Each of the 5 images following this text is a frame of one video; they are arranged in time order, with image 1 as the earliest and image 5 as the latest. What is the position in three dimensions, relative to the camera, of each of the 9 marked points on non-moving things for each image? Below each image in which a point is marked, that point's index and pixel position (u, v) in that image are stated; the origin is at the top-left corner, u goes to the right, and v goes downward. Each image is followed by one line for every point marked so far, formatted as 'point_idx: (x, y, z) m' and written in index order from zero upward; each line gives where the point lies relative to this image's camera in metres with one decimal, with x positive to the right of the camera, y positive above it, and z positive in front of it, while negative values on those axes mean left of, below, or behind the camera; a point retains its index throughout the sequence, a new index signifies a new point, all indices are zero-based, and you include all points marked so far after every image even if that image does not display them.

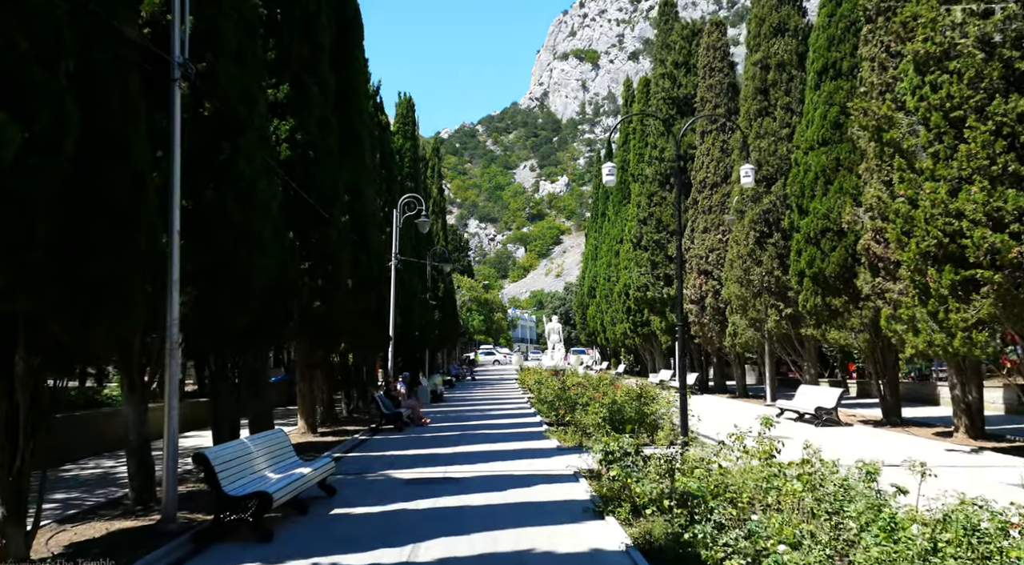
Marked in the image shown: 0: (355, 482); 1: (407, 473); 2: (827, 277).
0: (-2.3, -3.0, +10.9) m
1: (-1.7, -3.1, +11.8) m
2: (+7.6, +0.1, +17.7) m
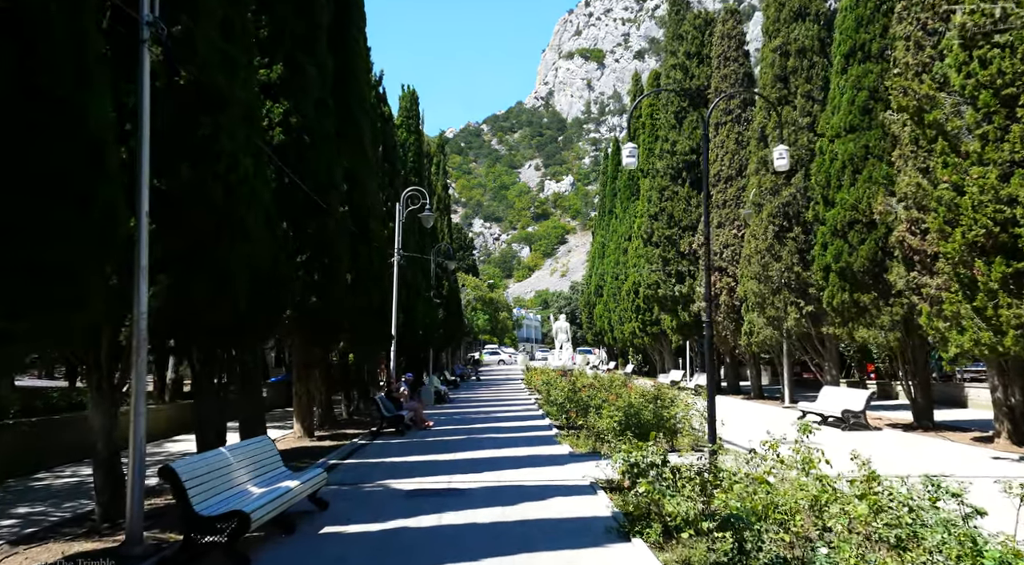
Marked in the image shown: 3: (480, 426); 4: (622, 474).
0: (-2.2, -2.9, +10.0) m
1: (-1.5, -2.9, +10.8) m
2: (+7.7, +0.2, +16.6) m
3: (-0.9, -3.9, +19.8) m
4: (+1.3, -2.2, +8.5) m
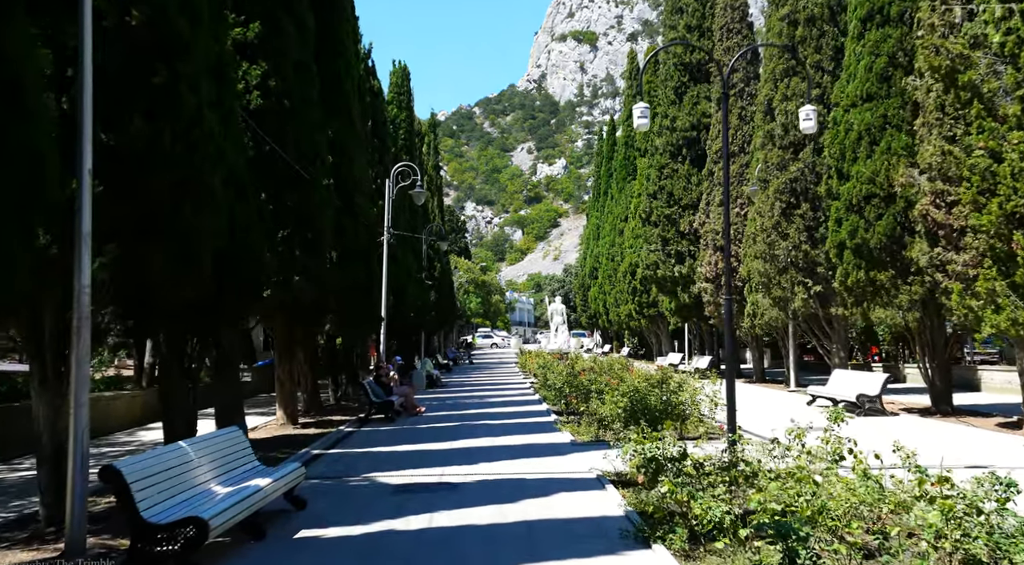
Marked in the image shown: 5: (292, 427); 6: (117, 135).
0: (-2.2, -2.5, +9.0) m
1: (-1.6, -2.6, +9.8) m
2: (+7.7, +0.7, +15.7) m
3: (-1.0, -3.3, +18.9) m
4: (+1.3, -1.9, +7.6) m
5: (-4.7, -3.1, +15.7) m
6: (-3.8, +1.4, +7.1) m
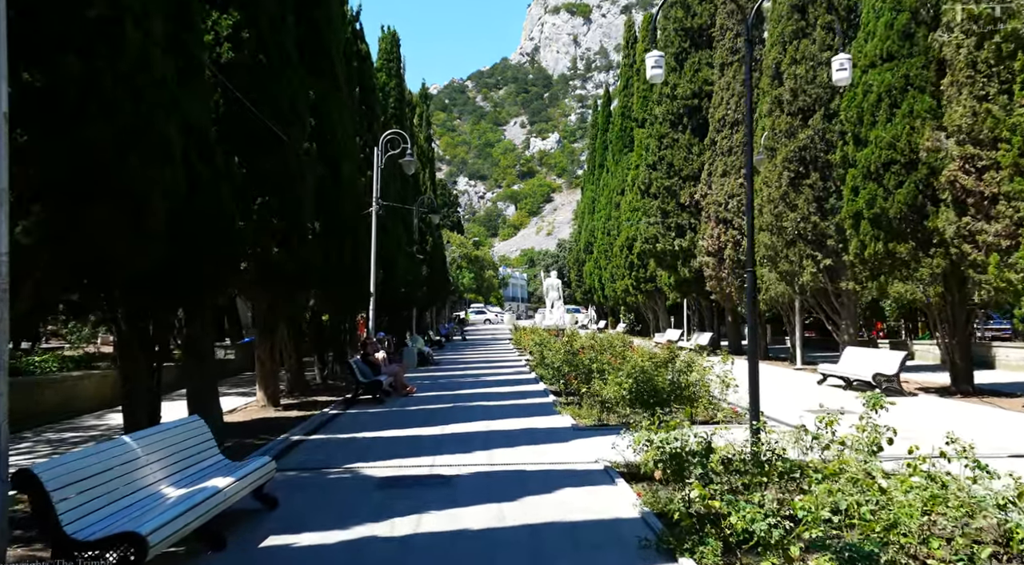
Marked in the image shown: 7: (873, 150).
0: (-2.2, -2.2, +8.1) m
1: (-1.6, -2.2, +8.9) m
2: (+7.6, +1.3, +14.8) m
3: (-1.1, -2.7, +18.0) m
4: (+1.3, -1.6, +6.6) m
5: (-4.7, -2.5, +14.7) m
6: (-3.8, +1.7, +6.0) m
7: (+7.4, +2.7, +15.1) m
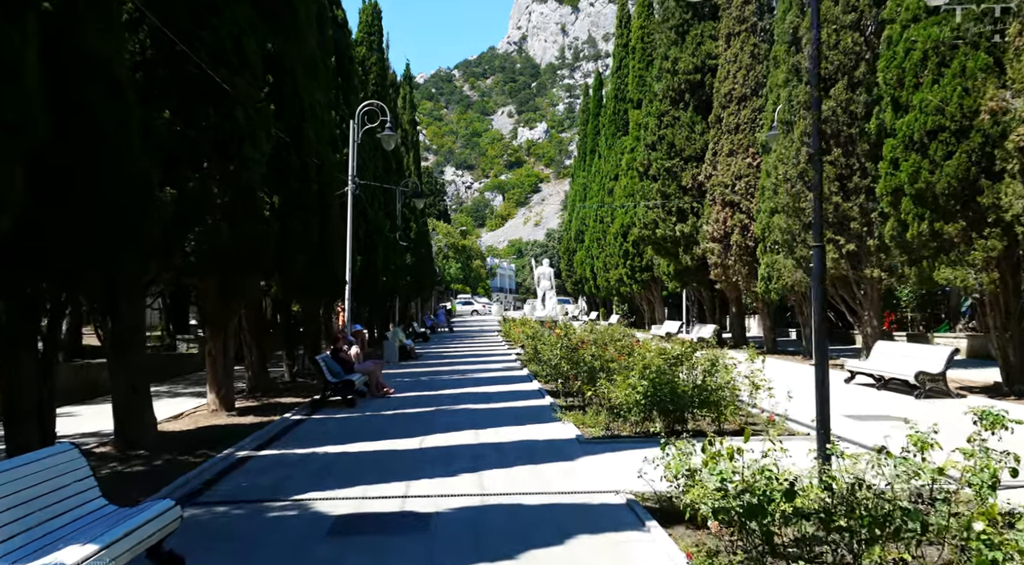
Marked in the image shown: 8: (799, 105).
0: (-2.2, -2.0, +6.1) m
1: (-1.6, -2.0, +6.9) m
2: (+7.4, +1.5, +12.9) m
3: (-1.3, -2.3, +16.0) m
4: (+1.3, -1.5, +4.7) m
5: (-4.9, -2.3, +12.7) m
6: (-3.8, +1.8, +4.0) m
7: (+7.3, +3.0, +13.2) m
8: (+7.3, +4.5, +18.9) m
